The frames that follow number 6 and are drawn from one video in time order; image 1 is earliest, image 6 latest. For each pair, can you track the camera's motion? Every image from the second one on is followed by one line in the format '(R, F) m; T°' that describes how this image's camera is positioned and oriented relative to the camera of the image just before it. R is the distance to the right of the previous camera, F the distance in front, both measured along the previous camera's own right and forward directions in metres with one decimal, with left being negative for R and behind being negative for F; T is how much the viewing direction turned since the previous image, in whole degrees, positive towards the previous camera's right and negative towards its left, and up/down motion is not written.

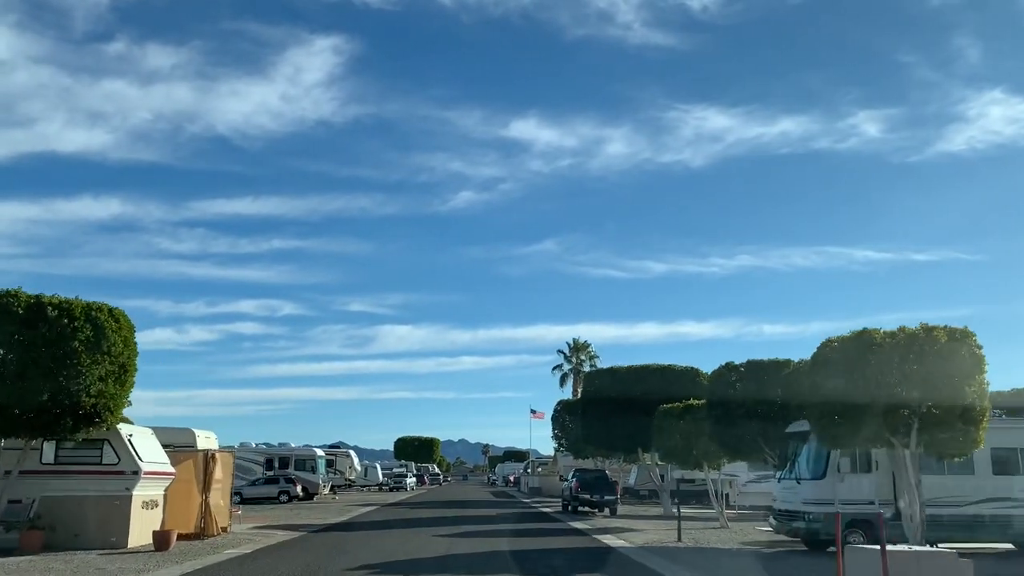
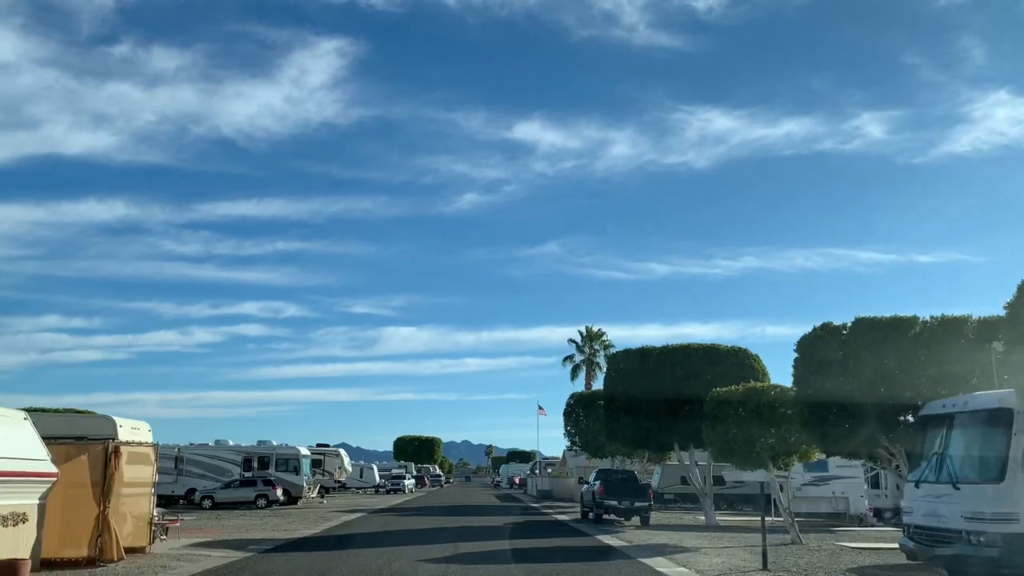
(-0.2, +6.4) m; 0°
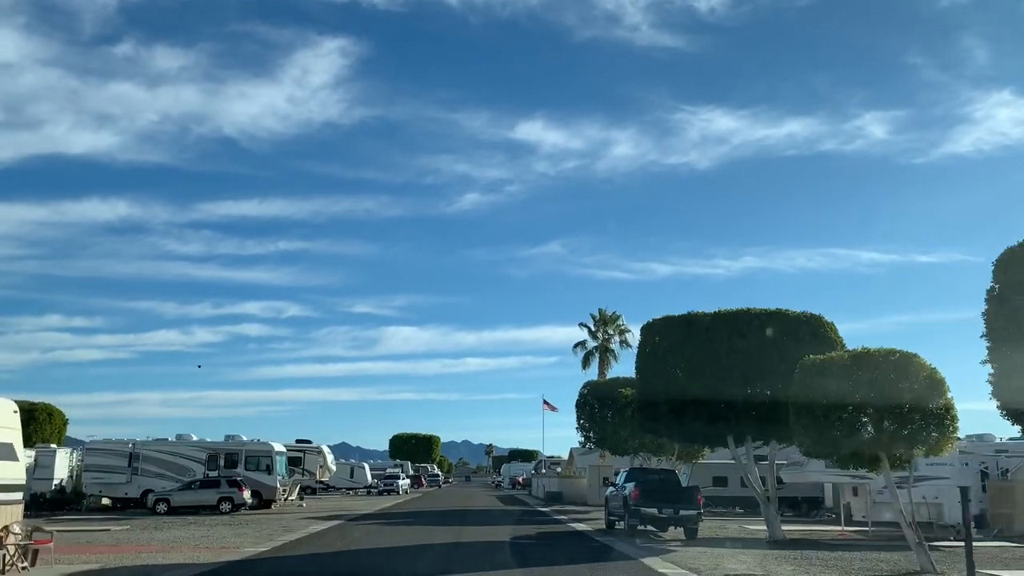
(-0.2, +6.8) m; 0°
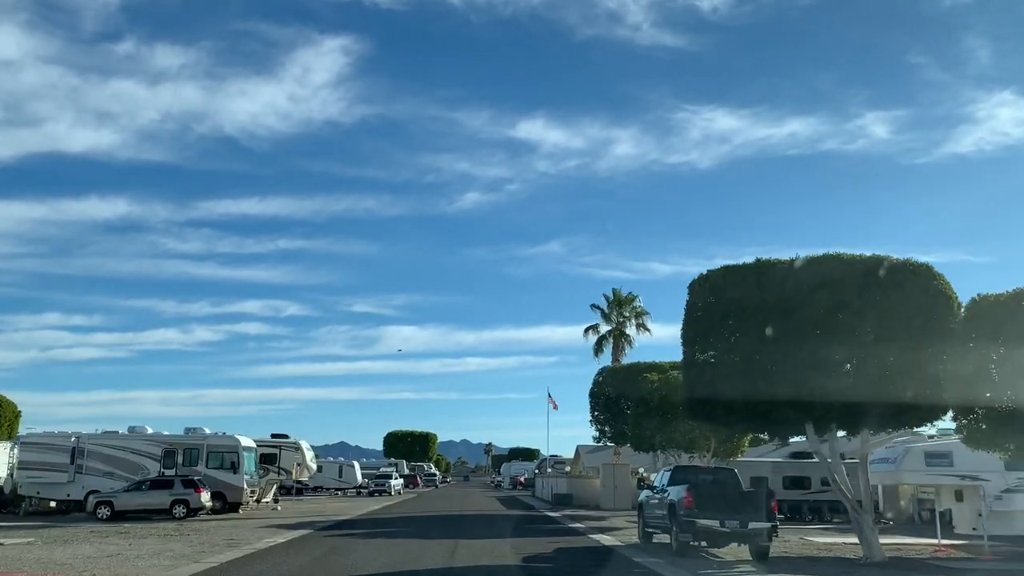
(-0.2, +6.1) m; 0°
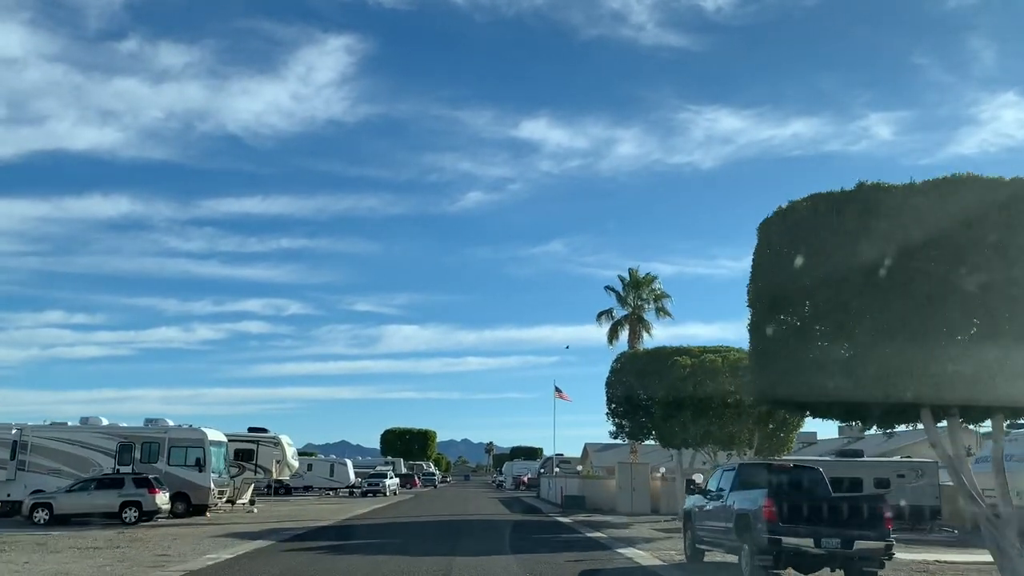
(-0.2, +4.9) m; 0°
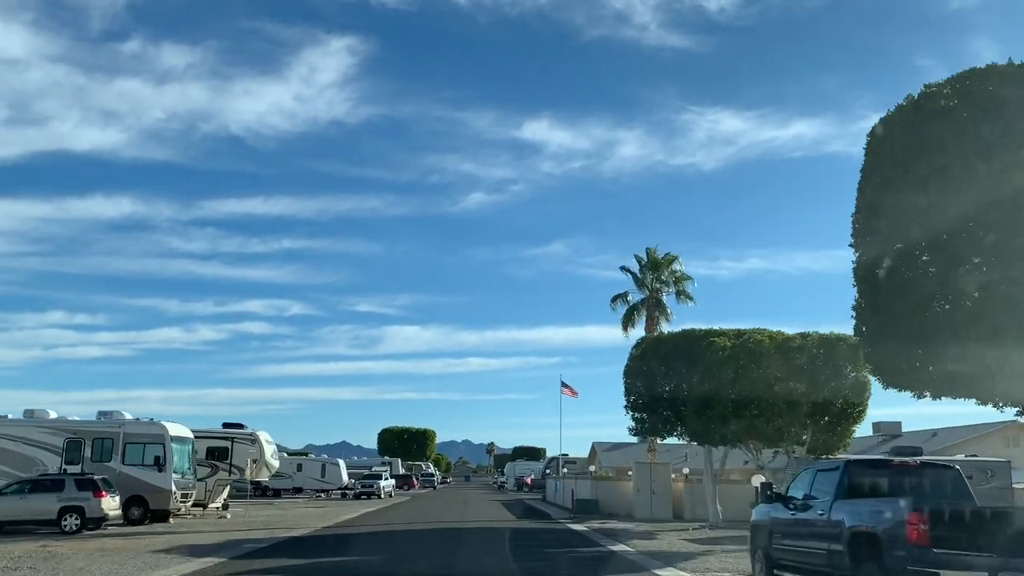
(-0.1, +4.4) m; 0°
